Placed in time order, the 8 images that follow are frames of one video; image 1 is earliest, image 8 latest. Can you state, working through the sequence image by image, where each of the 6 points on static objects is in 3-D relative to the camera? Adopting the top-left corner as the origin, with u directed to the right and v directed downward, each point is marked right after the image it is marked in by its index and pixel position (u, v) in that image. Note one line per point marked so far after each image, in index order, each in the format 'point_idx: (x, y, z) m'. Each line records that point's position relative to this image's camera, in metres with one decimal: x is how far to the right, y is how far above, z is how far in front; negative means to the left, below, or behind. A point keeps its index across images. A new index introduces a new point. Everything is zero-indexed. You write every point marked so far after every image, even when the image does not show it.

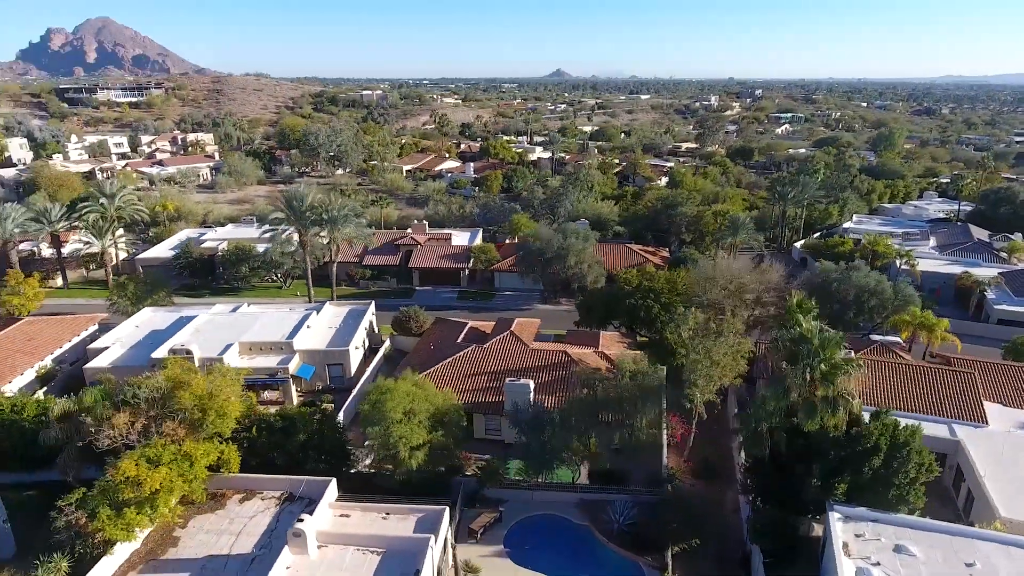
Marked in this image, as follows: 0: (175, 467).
0: (-10.3, -5.4, +19.5) m
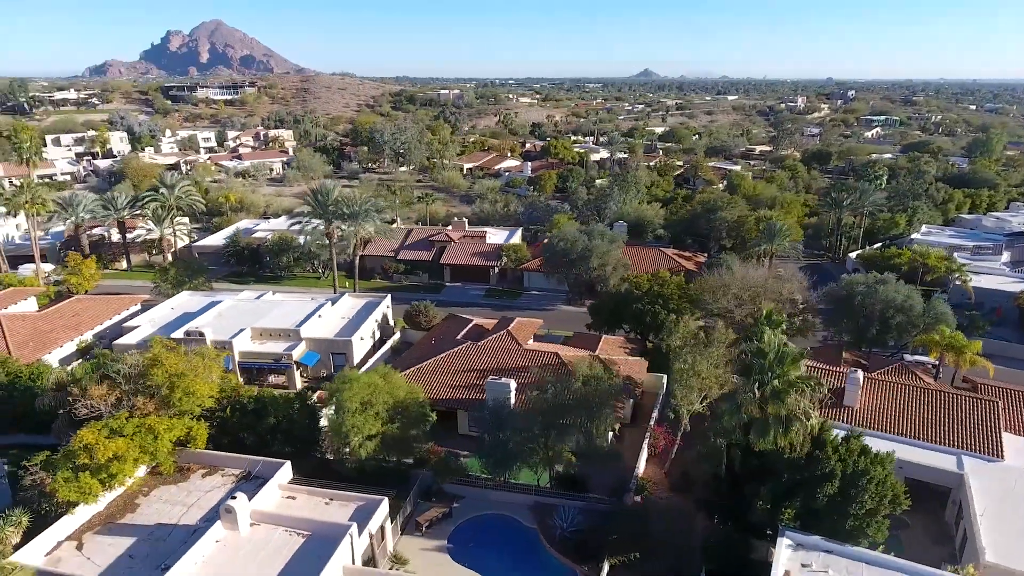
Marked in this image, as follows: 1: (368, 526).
0: (-12.3, -4.9, +20.9) m
1: (-4.5, -7.3, +19.7) m
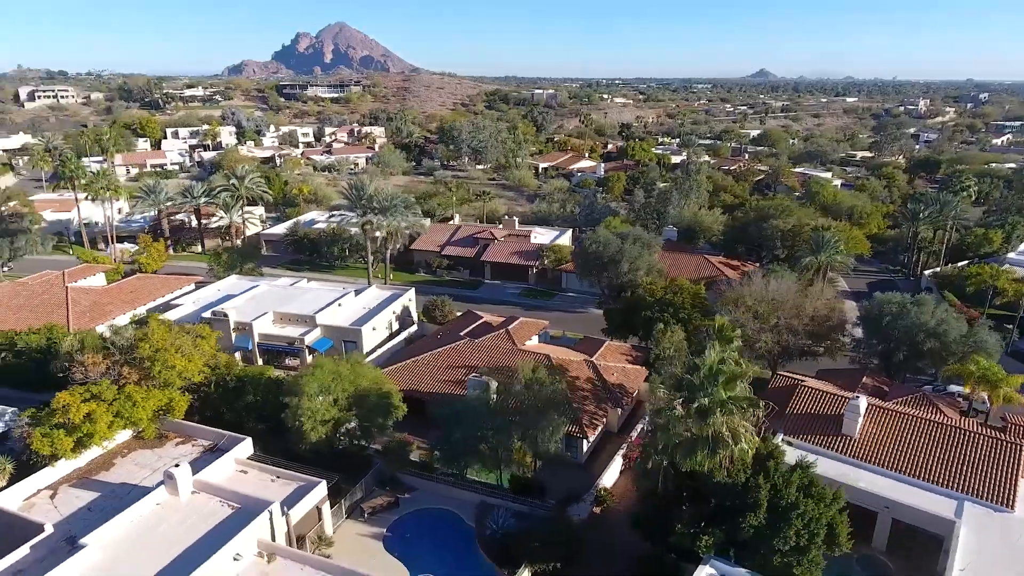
0: (-14.3, -4.1, +23.0) m
1: (-6.9, -7.0, +20.5) m
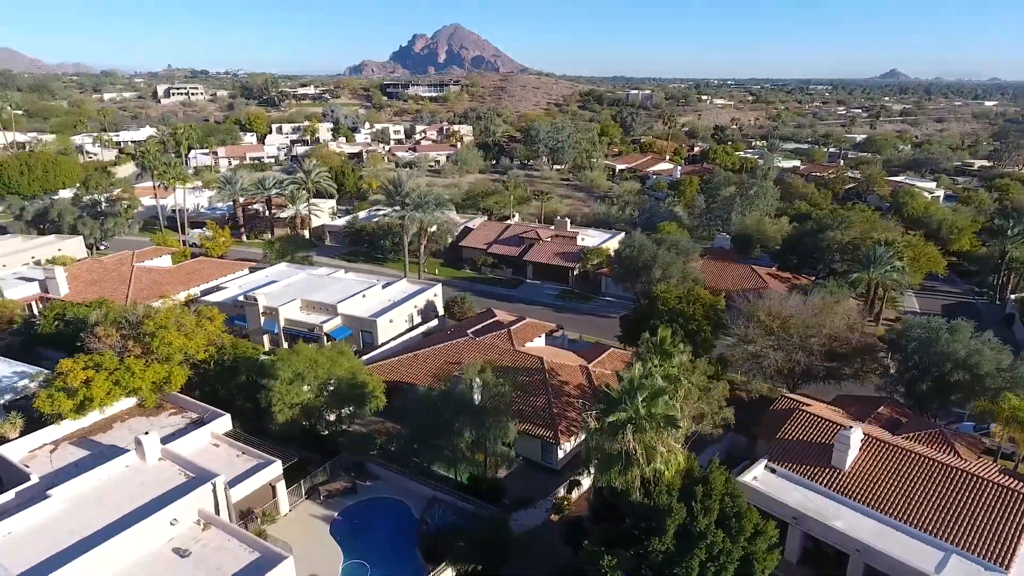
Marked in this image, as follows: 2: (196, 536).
0: (-15.8, -3.3, +25.4) m
1: (-9.1, -6.5, +21.8) m
2: (-9.6, -7.6, +19.6) m
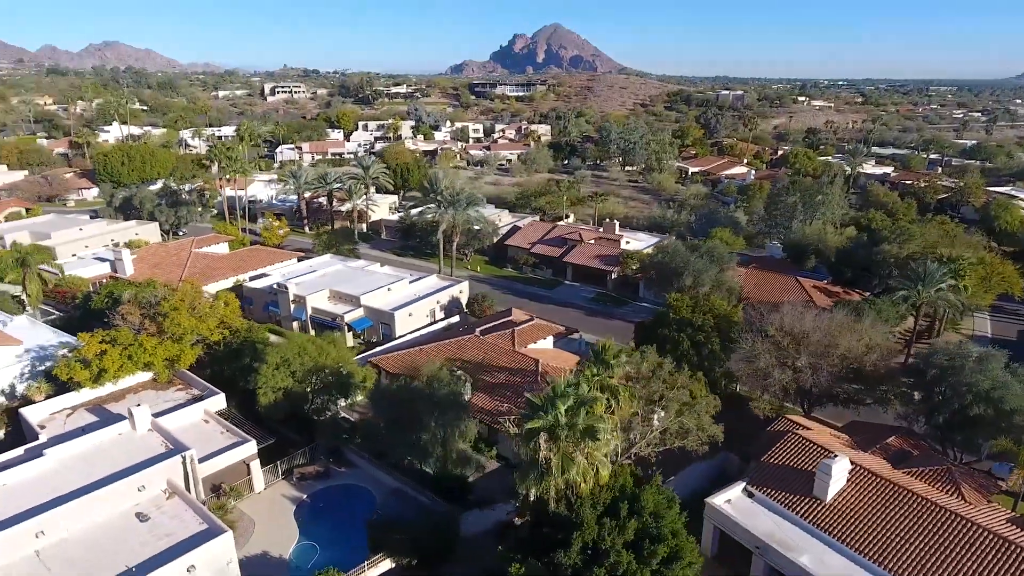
0: (-16.6, -2.6, +27.6) m
1: (-10.6, -6.1, +23.1) m
2: (-11.5, -7.1, +21.1) m
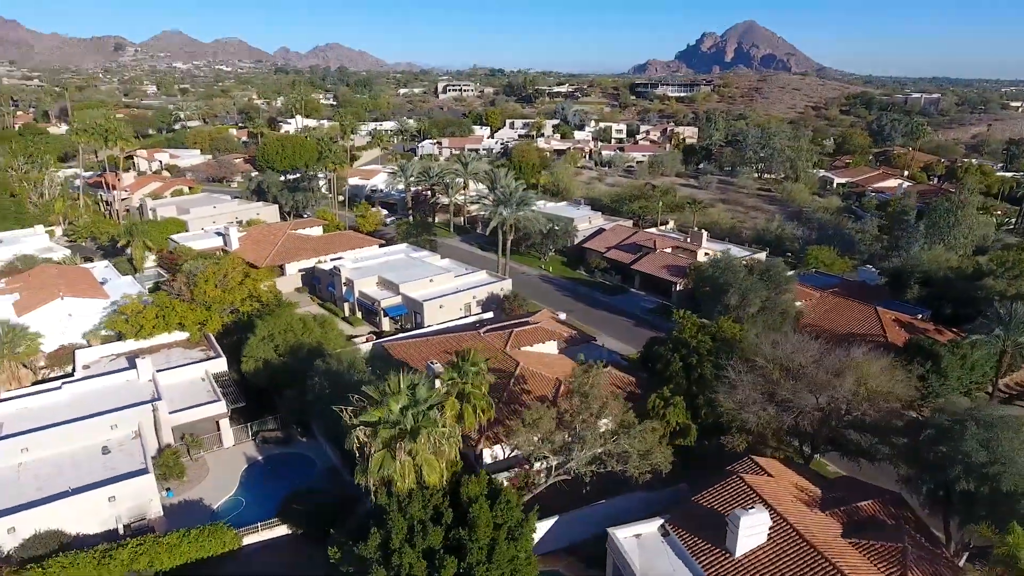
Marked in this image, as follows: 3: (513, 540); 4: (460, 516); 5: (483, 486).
0: (-17.6, -1.0, +32.2) m
1: (-13.3, -5.0, +26.3) m
2: (-14.8, -5.9, +24.6) m
3: (-0.1, -6.9, +17.7) m
4: (-1.4, -6.3, +17.5) m
5: (-0.9, -5.7, +18.6) m
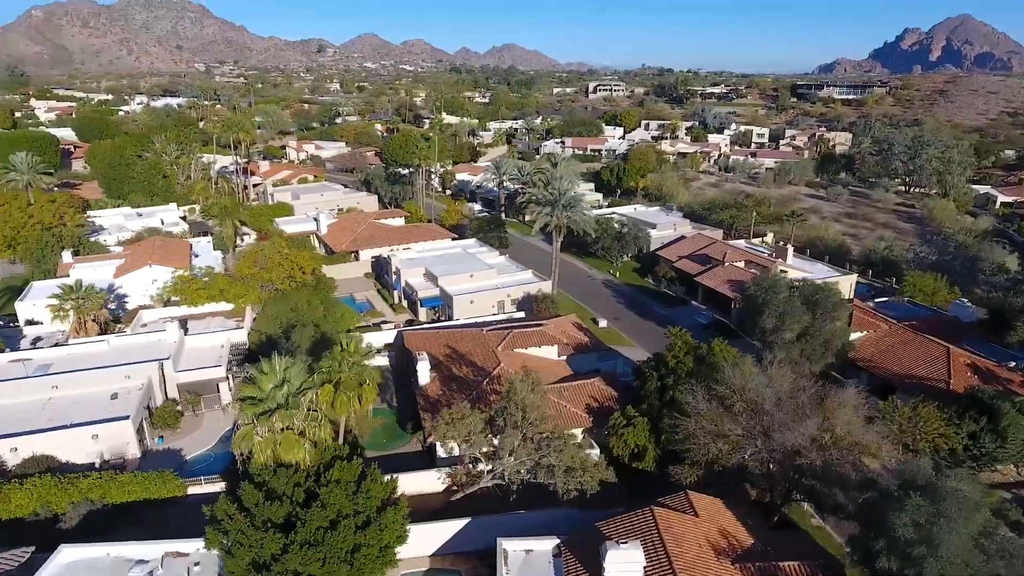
0: (-17.2, +0.4, +36.5) m
1: (-14.9, -3.9, +29.8) m
2: (-16.8, -4.6, +28.5) m
3: (-4.3, -6.8, +18.2) m
4: (-5.7, -6.0, +18.3) m
5: (-4.8, -5.5, +19.2) m
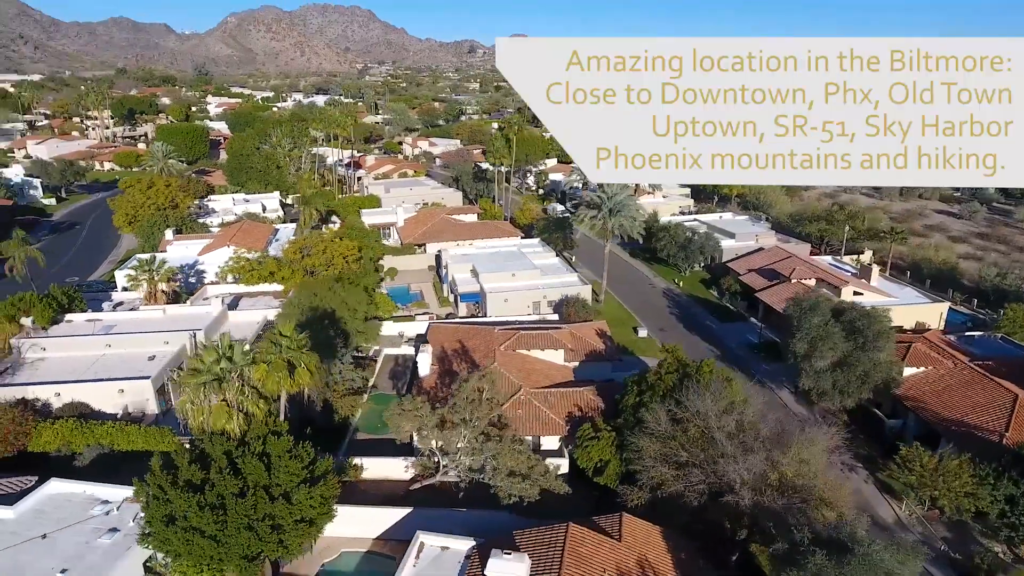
0: (-15.6, +1.6, +39.9) m
1: (-15.0, -2.8, +32.9) m
2: (-17.2, -3.4, +32.1) m
3: (-7.3, -6.4, +19.4) m
4: (-8.6, -5.5, +19.8) m
5: (-7.5, -5.1, +20.5) m
